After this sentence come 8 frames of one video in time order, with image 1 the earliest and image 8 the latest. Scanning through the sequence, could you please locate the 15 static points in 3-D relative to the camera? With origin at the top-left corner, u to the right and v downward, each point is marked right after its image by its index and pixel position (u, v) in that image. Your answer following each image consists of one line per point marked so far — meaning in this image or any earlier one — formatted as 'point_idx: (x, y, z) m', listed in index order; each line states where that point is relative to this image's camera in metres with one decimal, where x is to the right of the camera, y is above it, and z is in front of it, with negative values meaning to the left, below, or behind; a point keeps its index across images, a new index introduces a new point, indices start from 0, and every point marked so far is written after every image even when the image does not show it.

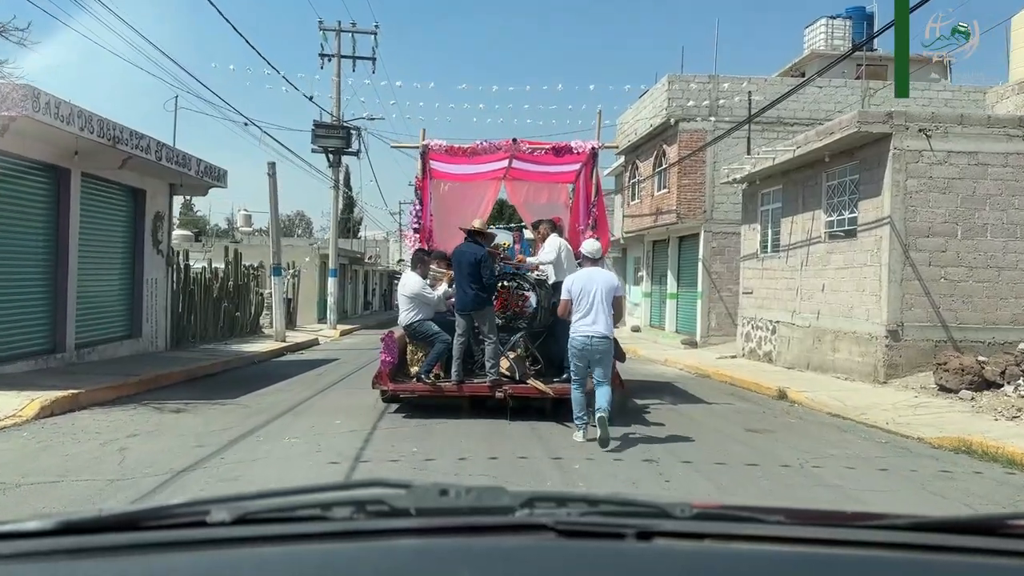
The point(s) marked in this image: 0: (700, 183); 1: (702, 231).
0: (+4.4, +2.4, +18.4) m
1: (+4.4, +1.3, +18.4) m
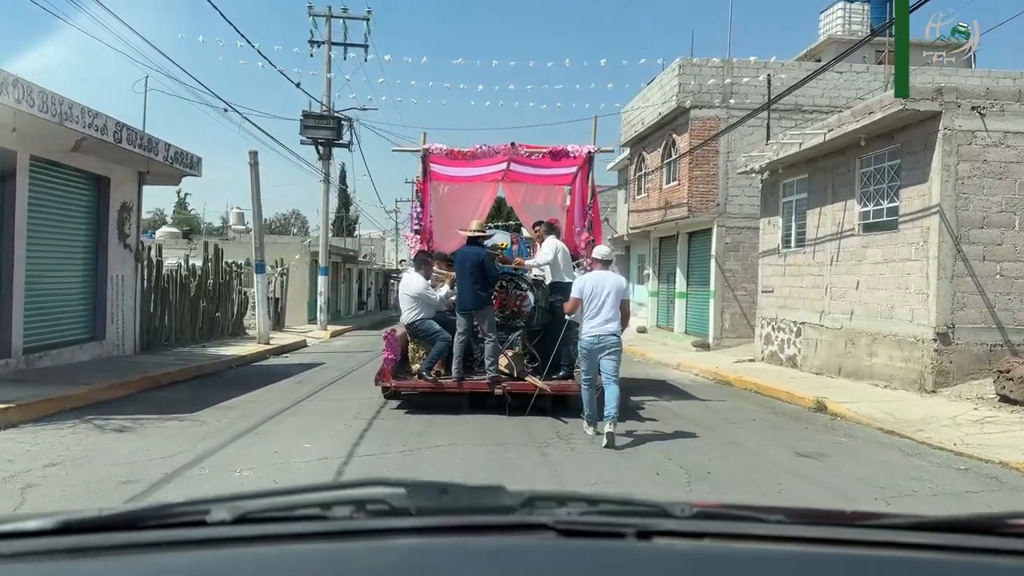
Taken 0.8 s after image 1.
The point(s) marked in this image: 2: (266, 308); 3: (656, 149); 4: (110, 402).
0: (+4.4, +2.4, +17.3) m
1: (+4.4, +1.4, +17.3) m
2: (-4.9, -0.4, +15.9) m
3: (+3.5, +3.4, +19.3) m
4: (-5.0, -1.4, +10.3) m
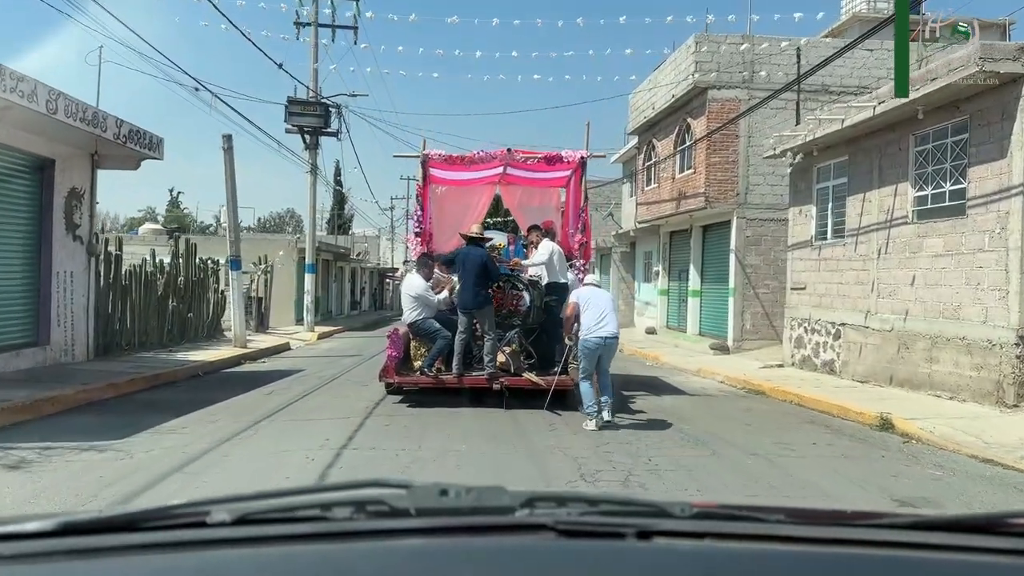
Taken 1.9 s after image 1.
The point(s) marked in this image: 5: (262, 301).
0: (+4.4, +2.5, +15.9) m
1: (+4.4, +1.4, +15.9) m
2: (-4.8, -0.4, +14.5) m
3: (+3.5, +3.4, +17.9) m
4: (-5.0, -1.4, +8.9) m
5: (-6.2, -0.3, +19.9) m
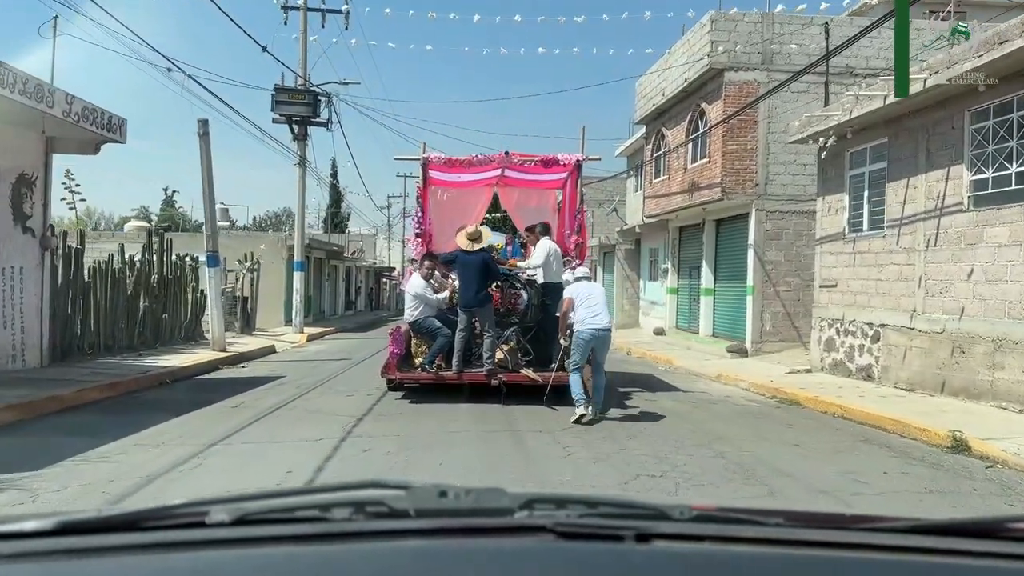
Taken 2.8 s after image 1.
0: (+4.4, +2.5, +14.8) m
1: (+4.4, +1.5, +14.8) m
2: (-4.8, -0.3, +13.4) m
3: (+3.5, +3.5, +16.8) m
4: (-5.0, -1.4, +7.8) m
5: (-6.2, -0.3, +18.8) m
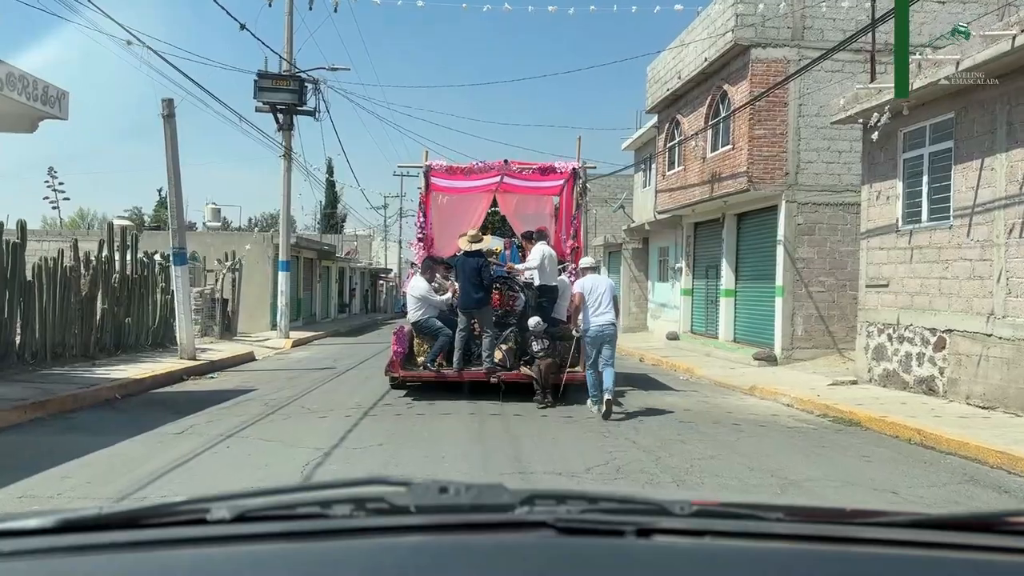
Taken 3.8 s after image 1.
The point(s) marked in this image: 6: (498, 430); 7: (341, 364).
0: (+4.5, +2.5, +13.5) m
1: (+4.5, +1.5, +13.5) m
2: (-4.8, -0.4, +12.0) m
3: (+3.6, +3.5, +15.5) m
4: (-4.9, -1.4, +6.4) m
5: (-6.2, -0.3, +17.4) m
6: (-0.1, -1.2, +7.3) m
7: (-2.9, -1.3, +13.8) m
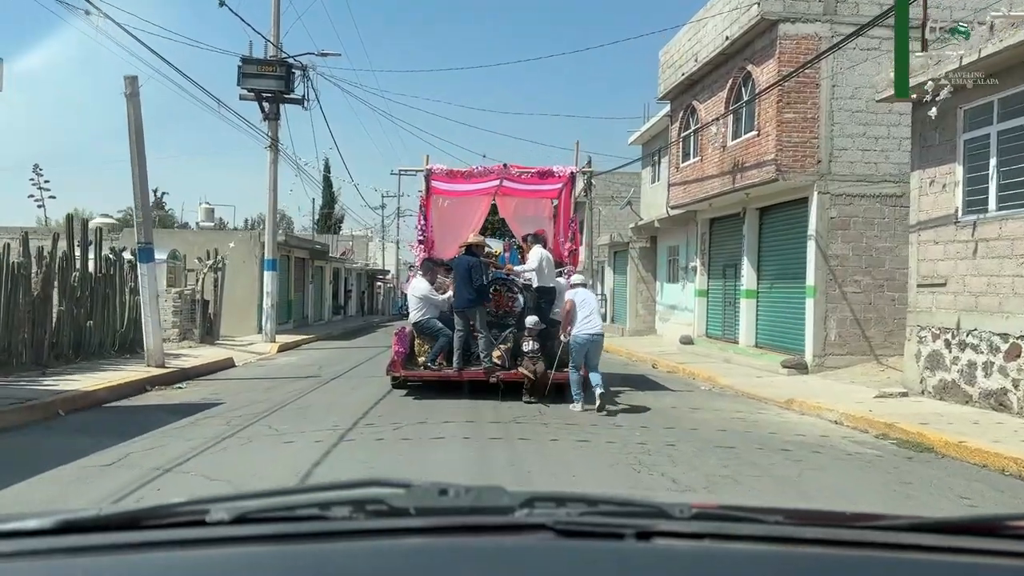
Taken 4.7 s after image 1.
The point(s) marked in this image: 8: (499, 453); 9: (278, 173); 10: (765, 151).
0: (+4.5, +2.5, +12.3) m
1: (+4.5, +1.4, +12.3) m
2: (-4.7, -0.4, +10.9) m
3: (+3.6, +3.5, +14.3) m
4: (-4.9, -1.3, +5.3) m
5: (-6.1, -0.4, +16.2) m
6: (-0.1, -1.2, +6.2) m
7: (-2.9, -1.3, +12.7) m
8: (-0.1, -1.2, +5.4) m
9: (-4.9, +2.4, +17.0) m
10: (+3.9, +2.1, +12.7) m
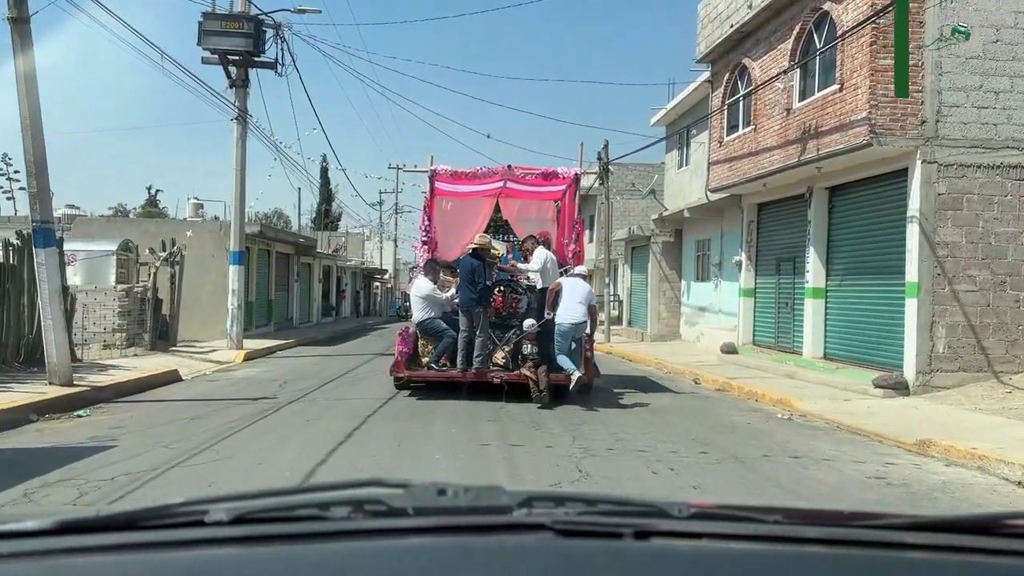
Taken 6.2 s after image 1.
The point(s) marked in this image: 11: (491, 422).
0: (+4.7, +2.5, +9.8) m
1: (+4.7, +1.5, +9.8) m
2: (-4.6, -0.3, +8.4) m
3: (+3.8, +3.5, +11.8) m
4: (-4.8, -1.3, +2.8) m
5: (-6.0, -0.3, +13.7) m
6: (0.0, -1.2, +3.6) m
7: (-2.7, -1.2, +10.2) m
8: (0.0, -1.2, +2.9) m
9: (-4.8, +2.5, +14.5) m
10: (+4.1, +2.1, +10.2) m
11: (-0.2, -1.2, +7.2) m
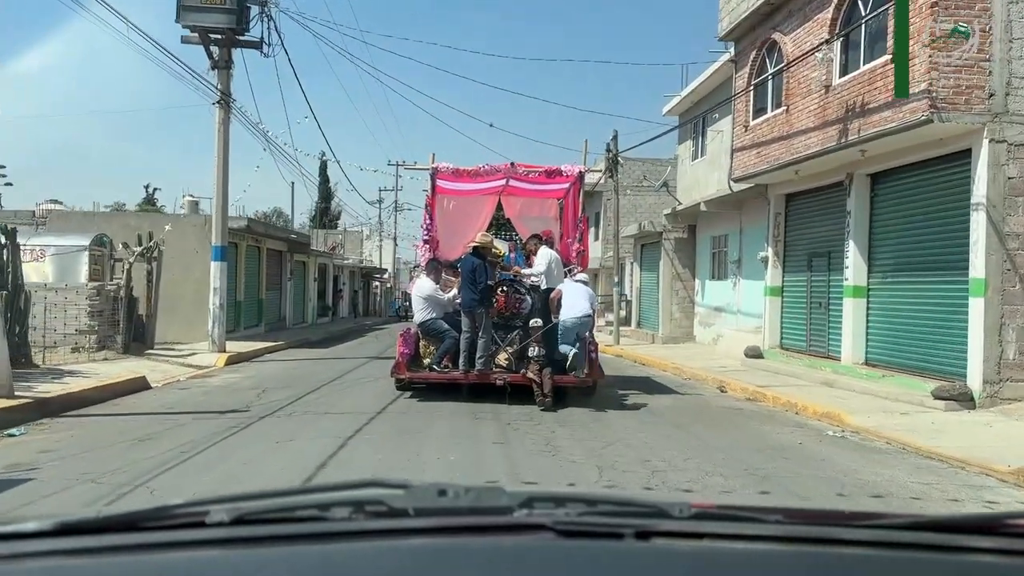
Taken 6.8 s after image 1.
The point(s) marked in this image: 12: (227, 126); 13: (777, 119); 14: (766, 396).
0: (+4.7, +2.6, +8.7) m
1: (+4.8, +1.5, +8.7) m
2: (-4.5, -0.3, +7.3) m
3: (+3.8, +3.5, +10.7) m
4: (-4.7, -1.2, +1.7) m
5: (-5.9, -0.3, +12.6) m
6: (+0.1, -1.2, +2.6) m
7: (-2.7, -1.2, +9.1) m
8: (+0.1, -1.2, +1.8) m
9: (-4.7, +2.5, +13.4) m
10: (+4.1, +2.2, +9.1) m
11: (-0.1, -1.2, +6.1) m
12: (-4.7, +2.6, +13.3) m
13: (+3.7, +2.3, +11.8) m
14: (+3.0, -1.3, +8.6) m
